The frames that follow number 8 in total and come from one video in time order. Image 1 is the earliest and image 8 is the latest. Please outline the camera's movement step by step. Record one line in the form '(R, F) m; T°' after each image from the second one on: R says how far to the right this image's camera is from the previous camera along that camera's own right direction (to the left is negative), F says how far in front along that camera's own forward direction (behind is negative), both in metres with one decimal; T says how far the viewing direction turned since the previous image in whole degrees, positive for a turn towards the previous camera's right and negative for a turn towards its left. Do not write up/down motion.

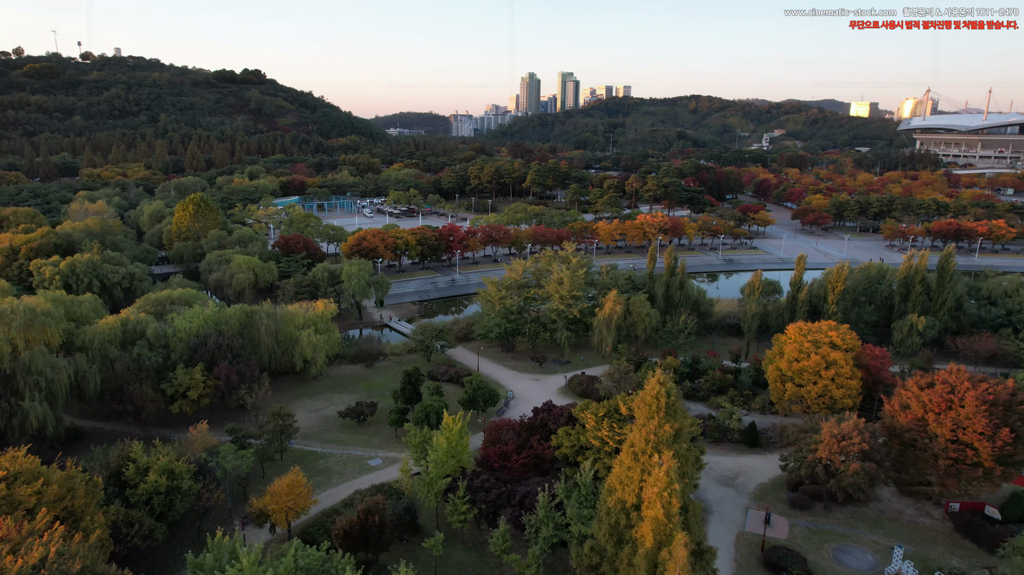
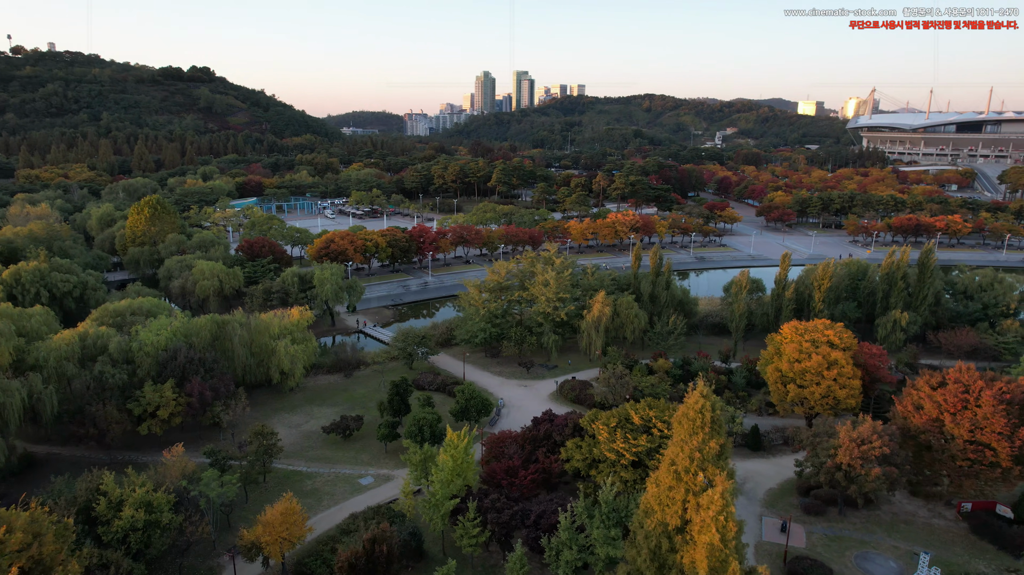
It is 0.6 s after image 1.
(-1.4, +1.2) m; +4°
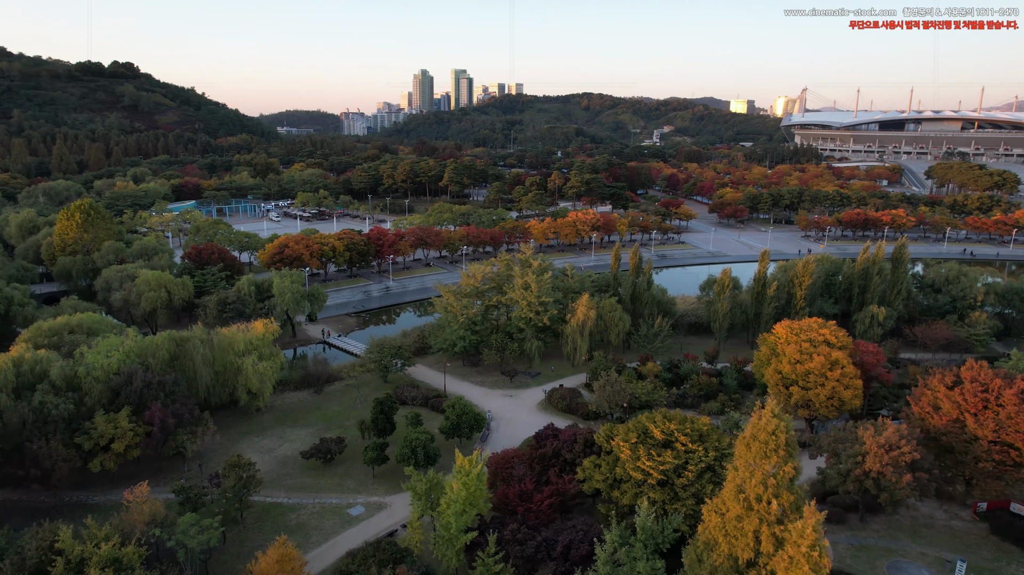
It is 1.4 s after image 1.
(-1.9, +1.7) m; +5°
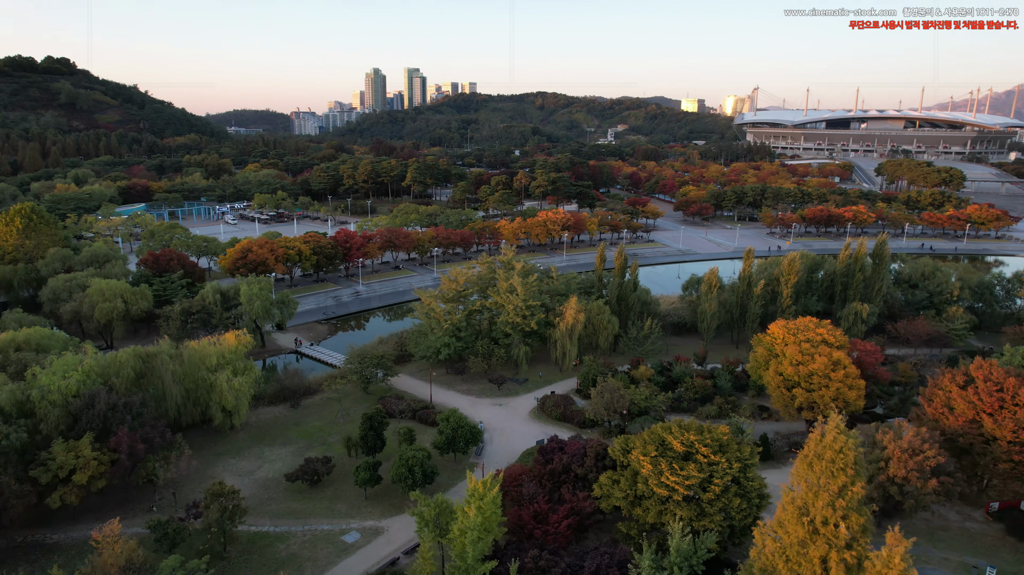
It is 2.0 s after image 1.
(-1.4, +1.3) m; +4°
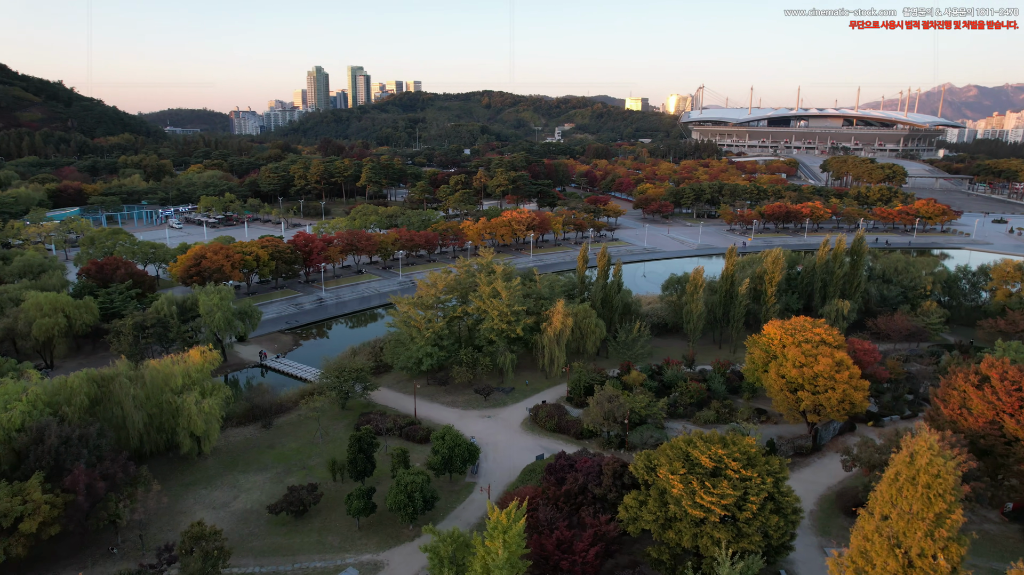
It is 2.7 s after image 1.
(-1.6, +1.5) m; +5°
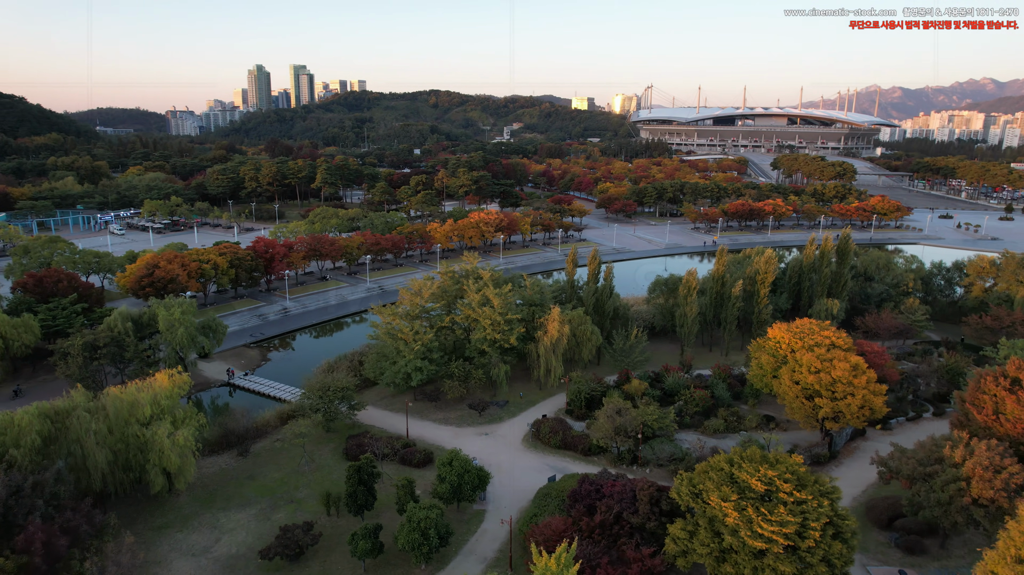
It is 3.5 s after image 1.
(-1.8, +1.8) m; +4°
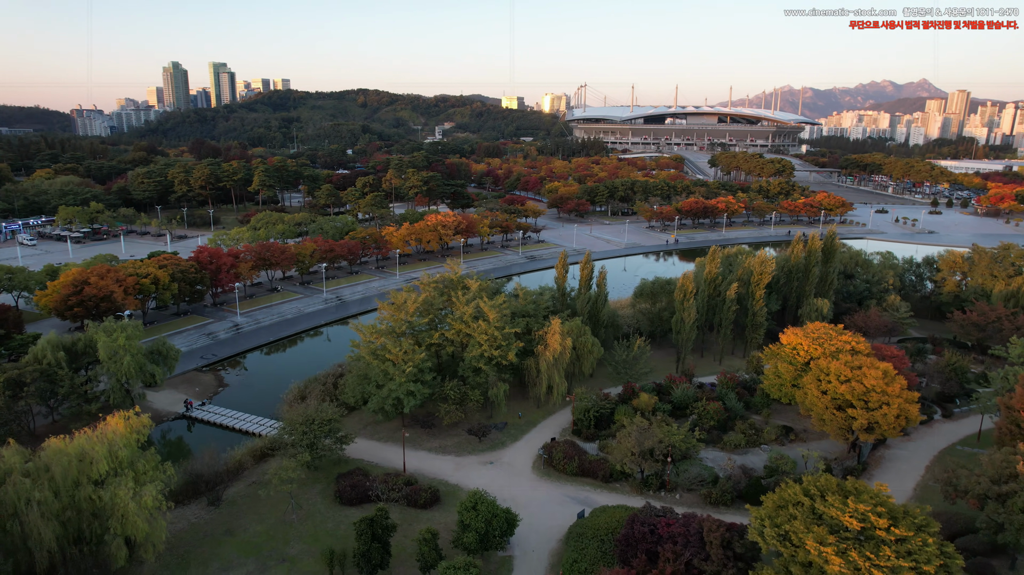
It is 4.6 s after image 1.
(-2.4, +2.5) m; +6°
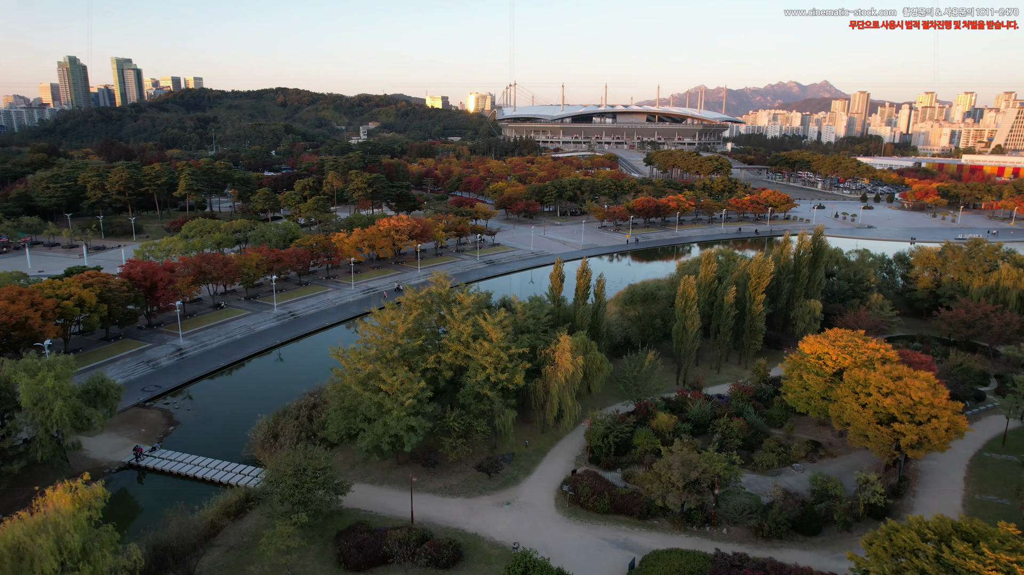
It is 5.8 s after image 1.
(-2.5, +2.8) m; +6°
